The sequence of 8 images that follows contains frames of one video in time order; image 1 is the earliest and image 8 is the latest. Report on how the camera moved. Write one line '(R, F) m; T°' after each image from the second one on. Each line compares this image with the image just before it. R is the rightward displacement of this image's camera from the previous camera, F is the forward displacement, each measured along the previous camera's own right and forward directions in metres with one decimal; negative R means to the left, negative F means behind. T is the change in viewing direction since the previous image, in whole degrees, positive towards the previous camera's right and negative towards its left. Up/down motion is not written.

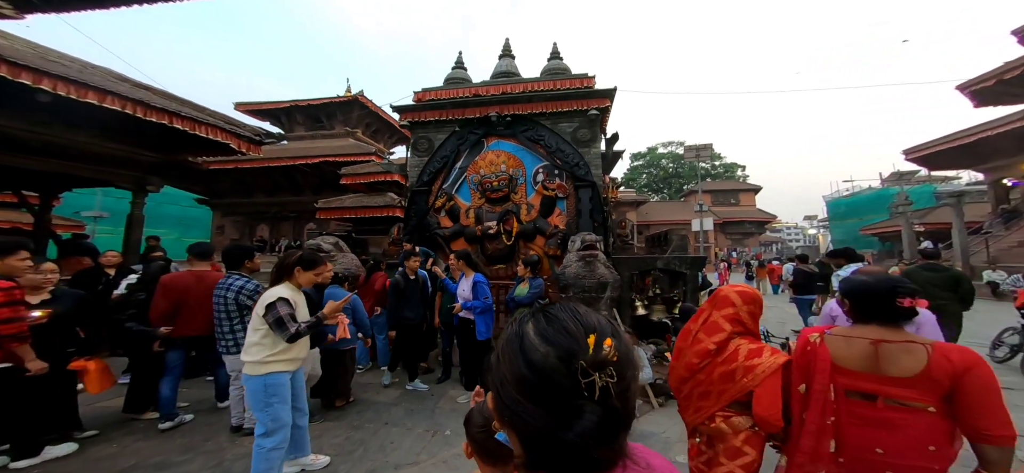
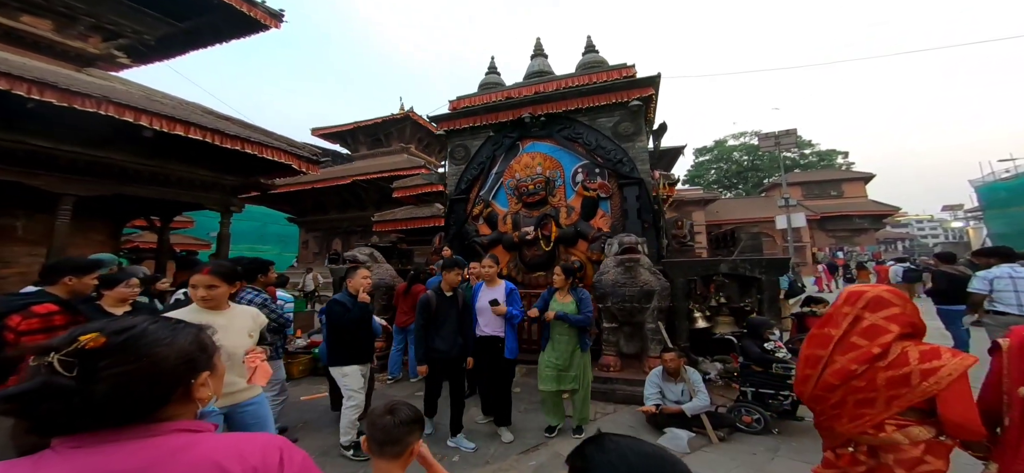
(+0.4, +0.4) m; -10°
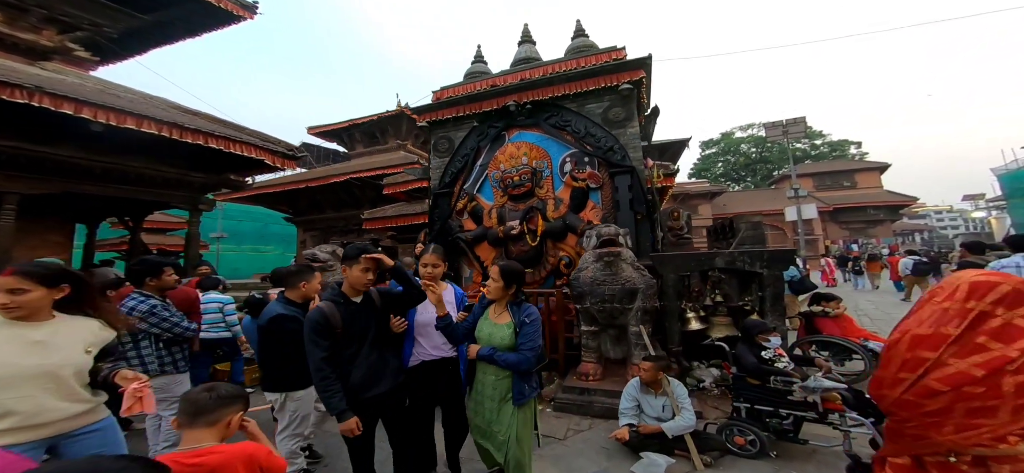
(+0.5, +0.5) m; -1°
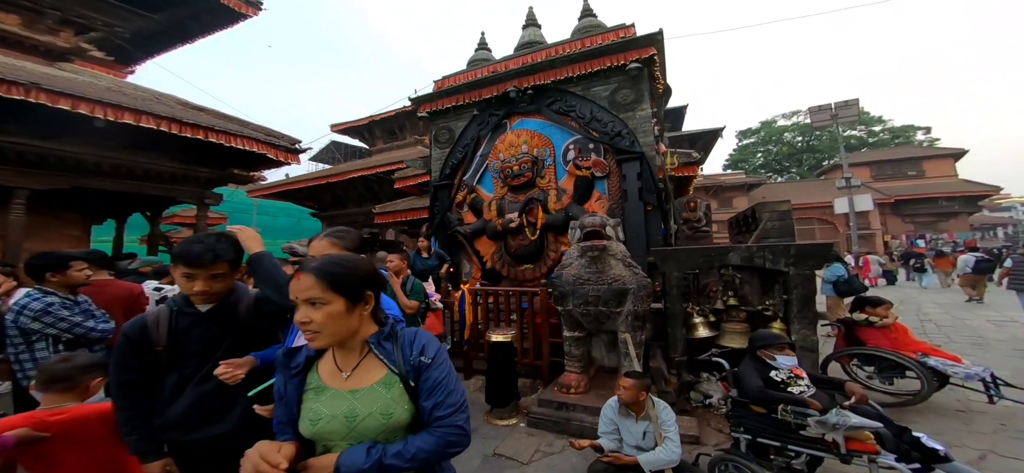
(+0.6, +0.5) m; -5°
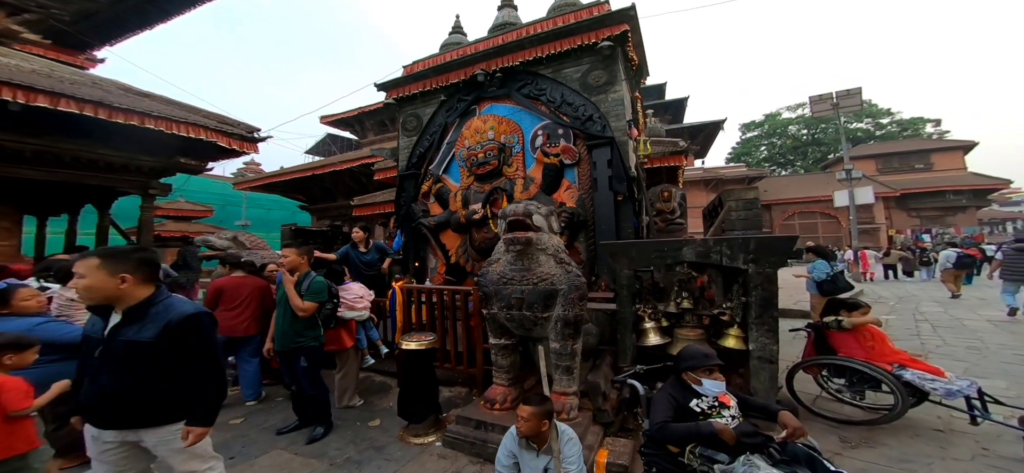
(+0.7, +0.4) m; -1°
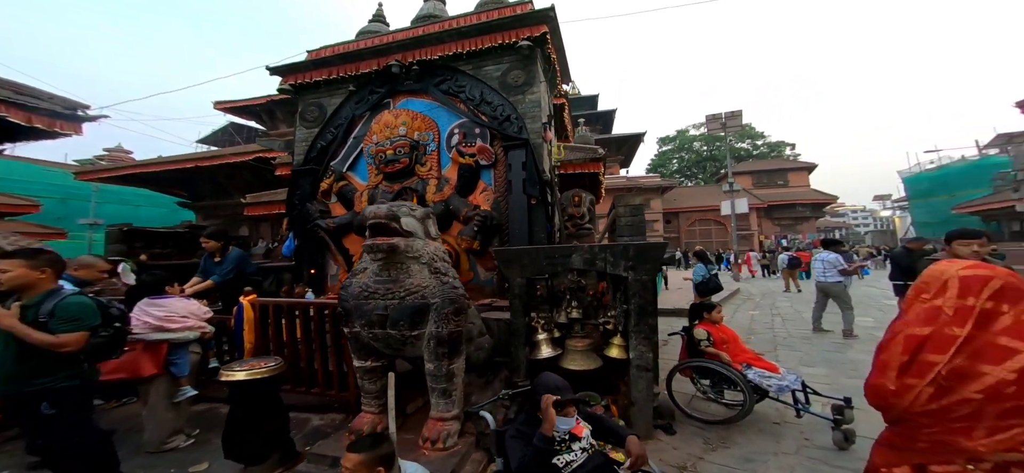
(+0.4, +0.2) m; +11°
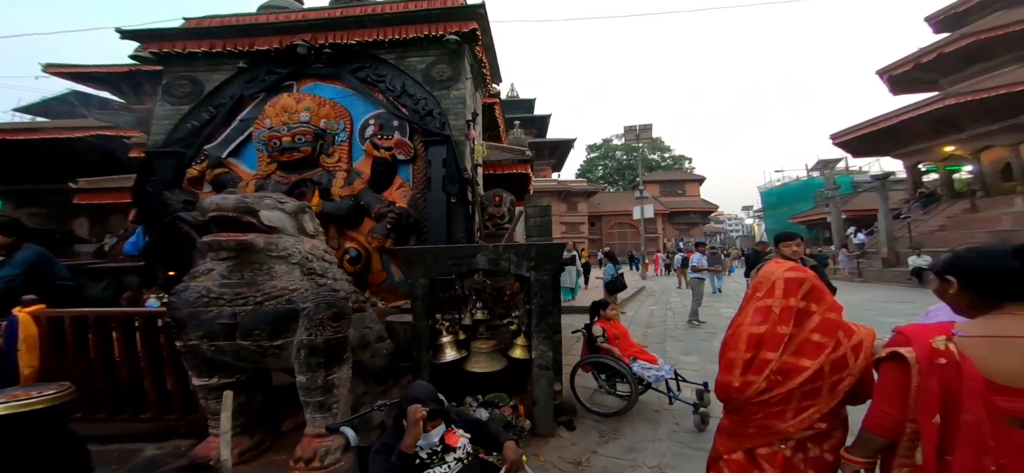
(+0.3, +0.1) m; +11°
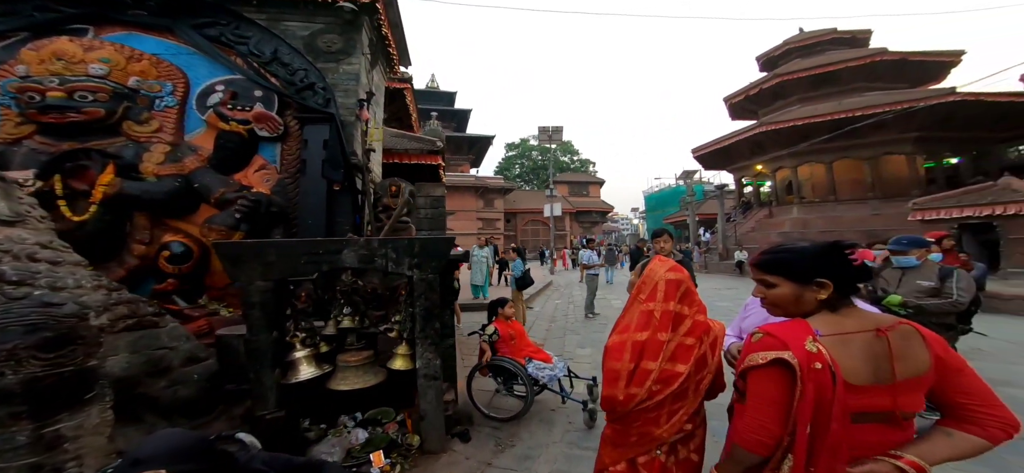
(+0.3, +0.3) m; +13°
